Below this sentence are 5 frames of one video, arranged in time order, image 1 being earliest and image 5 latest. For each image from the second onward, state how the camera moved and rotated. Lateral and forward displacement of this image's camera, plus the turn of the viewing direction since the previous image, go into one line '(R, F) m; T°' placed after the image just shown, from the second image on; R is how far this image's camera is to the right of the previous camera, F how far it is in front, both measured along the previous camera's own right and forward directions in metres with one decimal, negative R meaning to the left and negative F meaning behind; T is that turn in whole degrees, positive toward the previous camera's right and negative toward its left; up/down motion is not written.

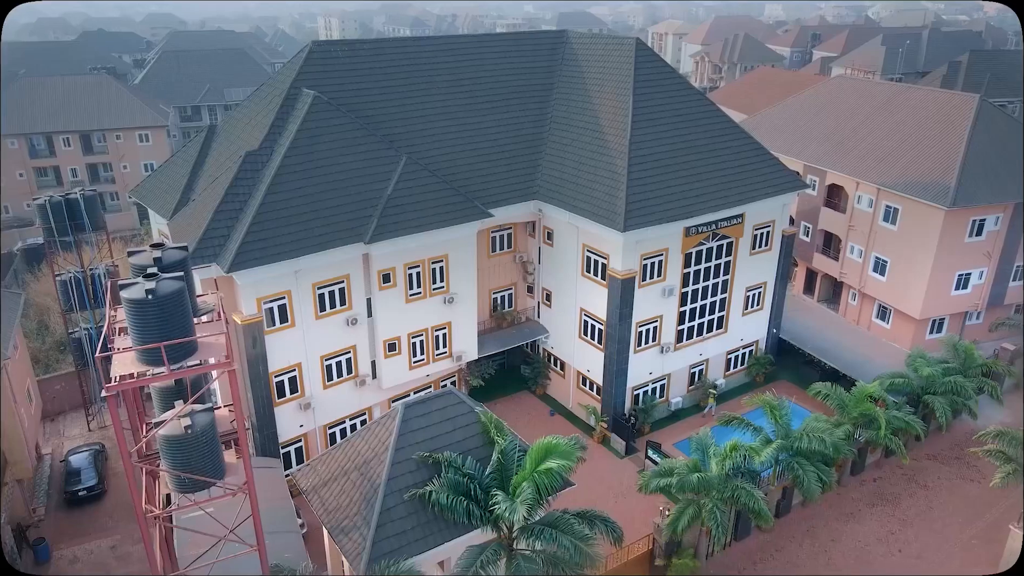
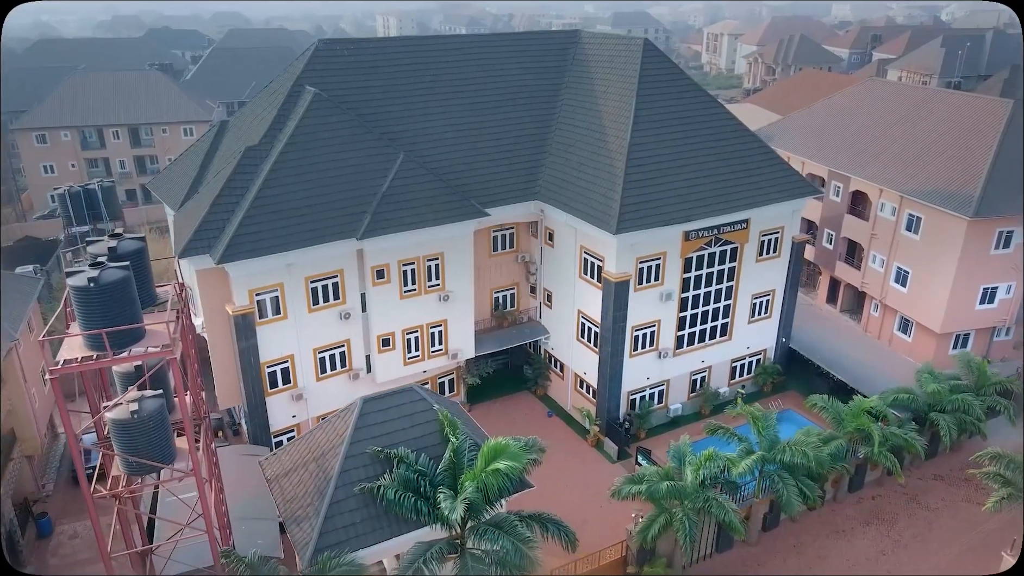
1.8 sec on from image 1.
(+1.7, +0.1) m; -4°
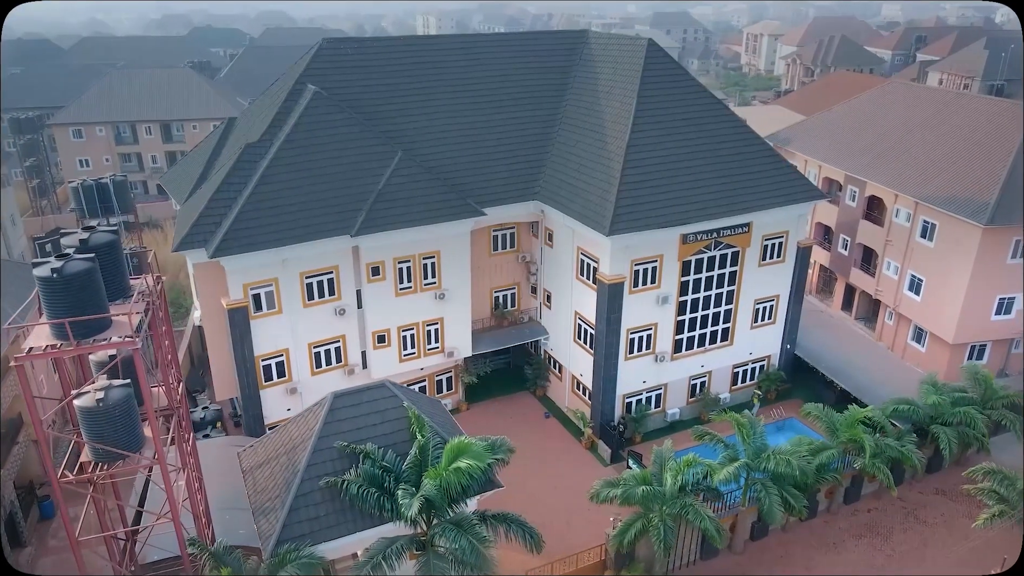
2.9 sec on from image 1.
(+1.2, 0.0) m; -3°
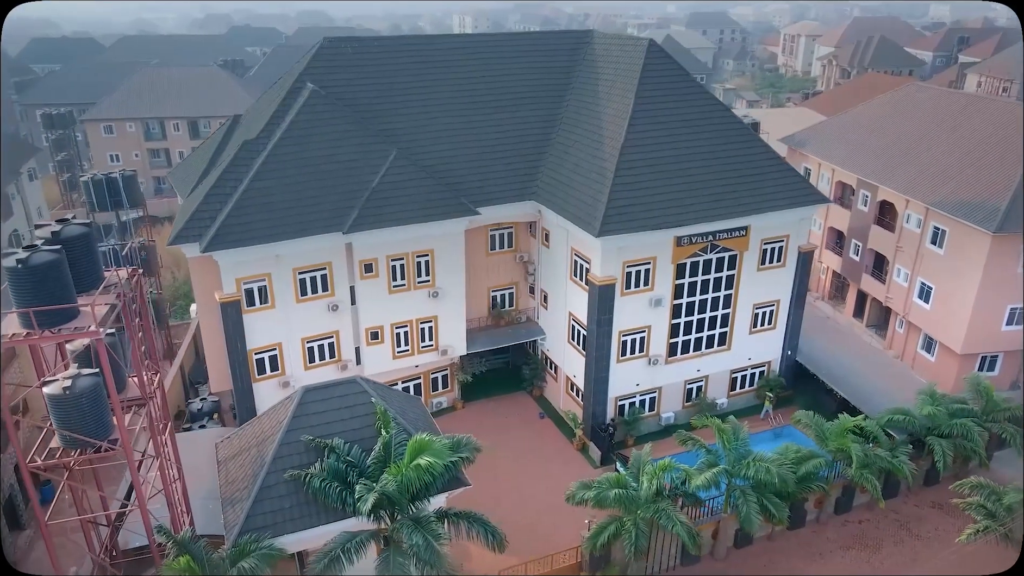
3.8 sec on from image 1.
(+1.2, 0.0) m; -2°
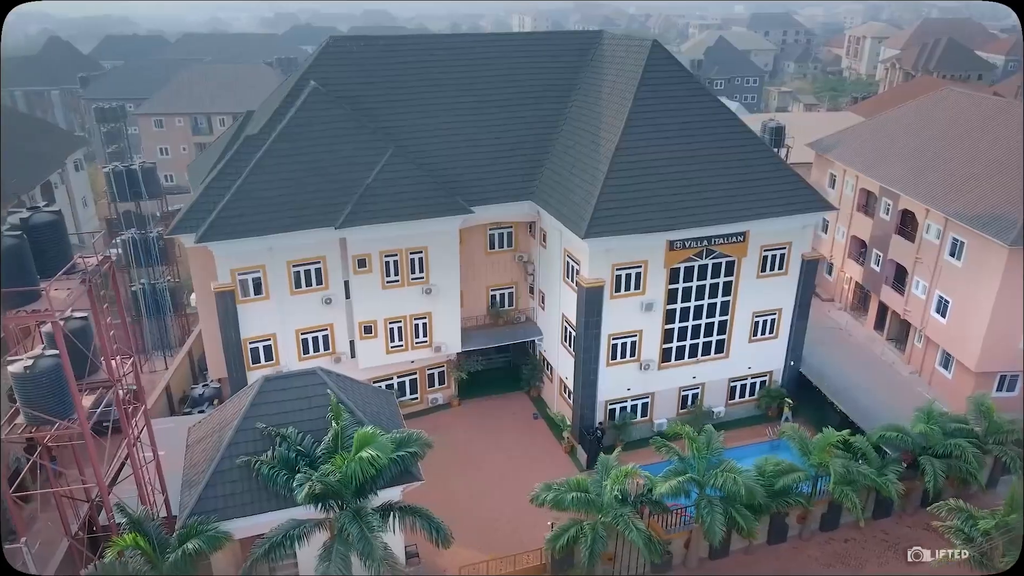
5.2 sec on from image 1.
(+1.9, 0.0) m; -4°
